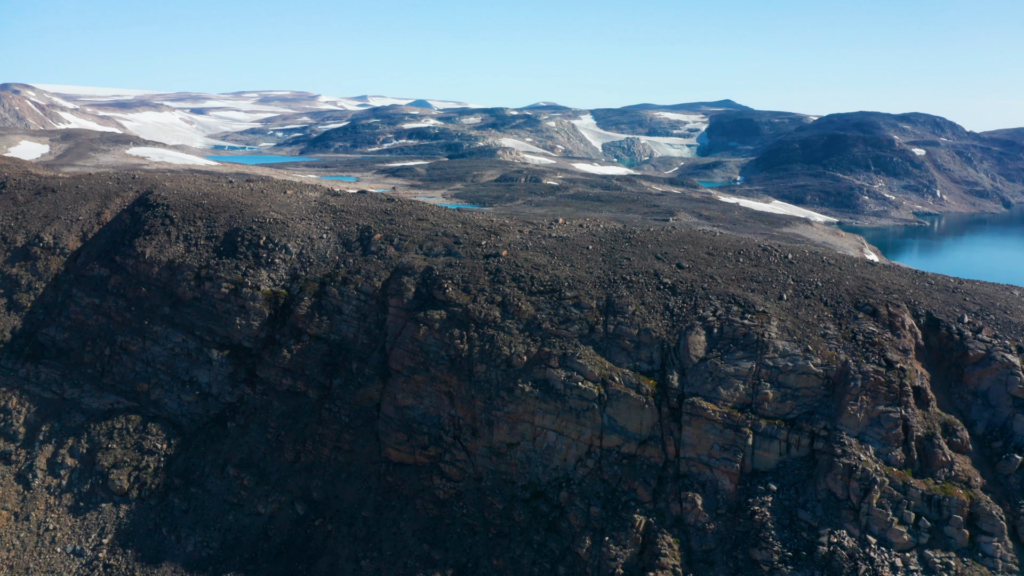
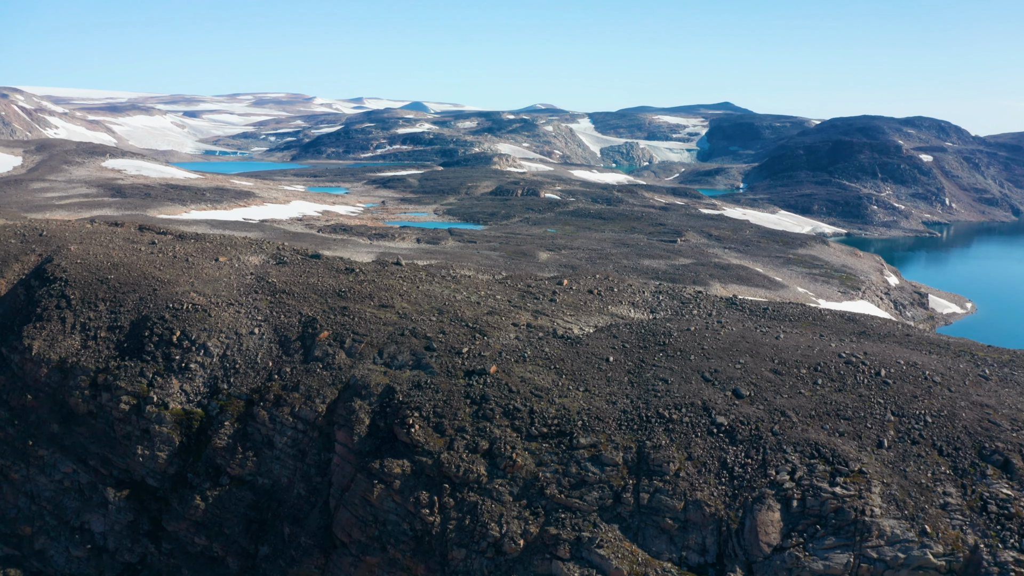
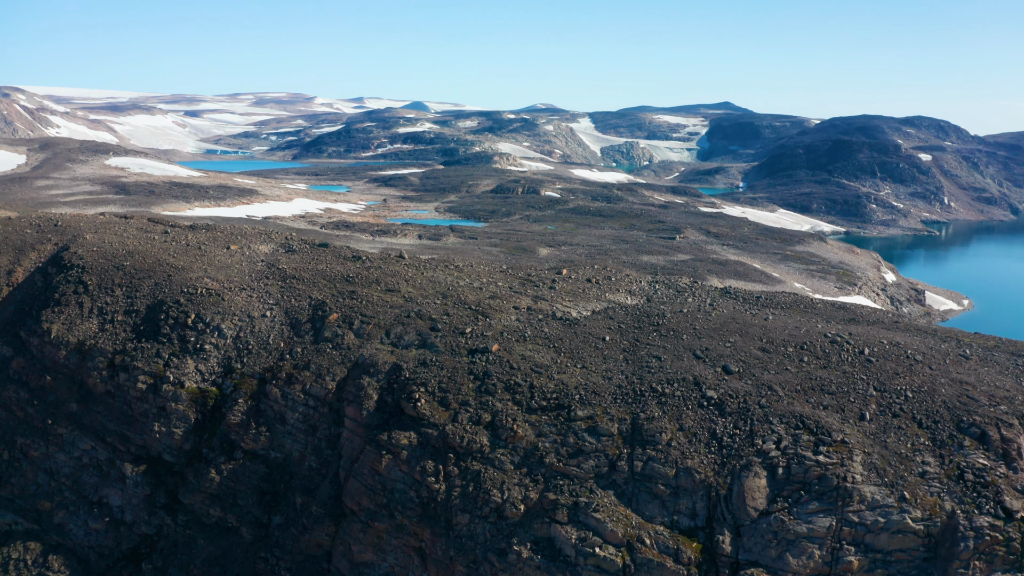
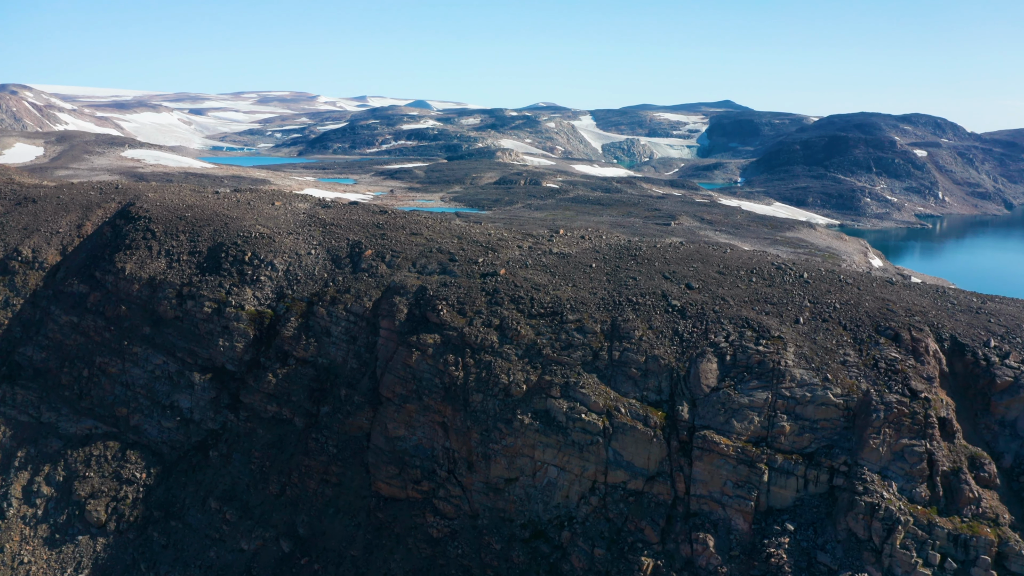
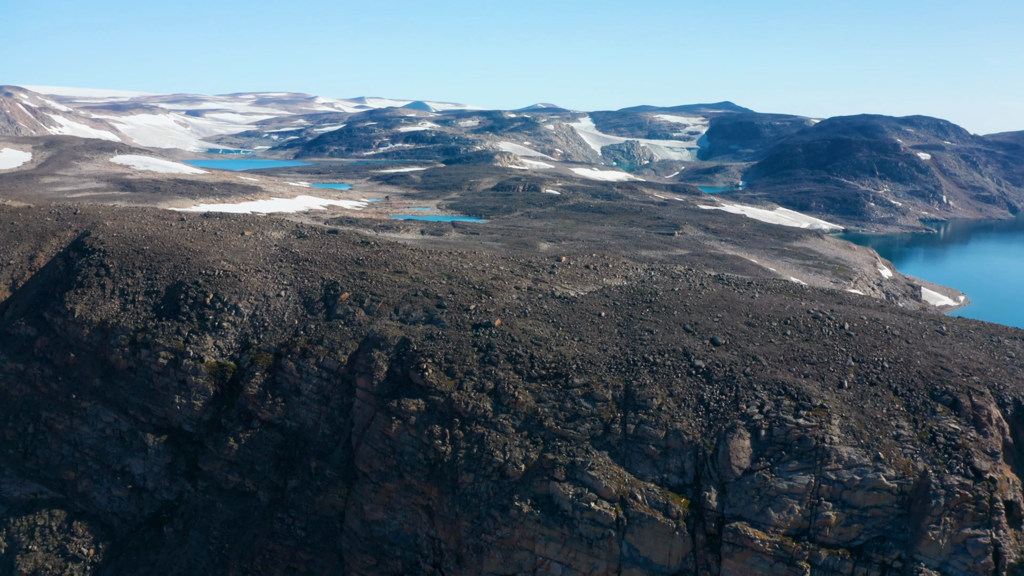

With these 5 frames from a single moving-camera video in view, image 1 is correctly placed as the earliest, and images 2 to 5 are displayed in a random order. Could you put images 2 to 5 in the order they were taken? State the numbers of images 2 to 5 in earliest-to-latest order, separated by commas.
4, 5, 3, 2
